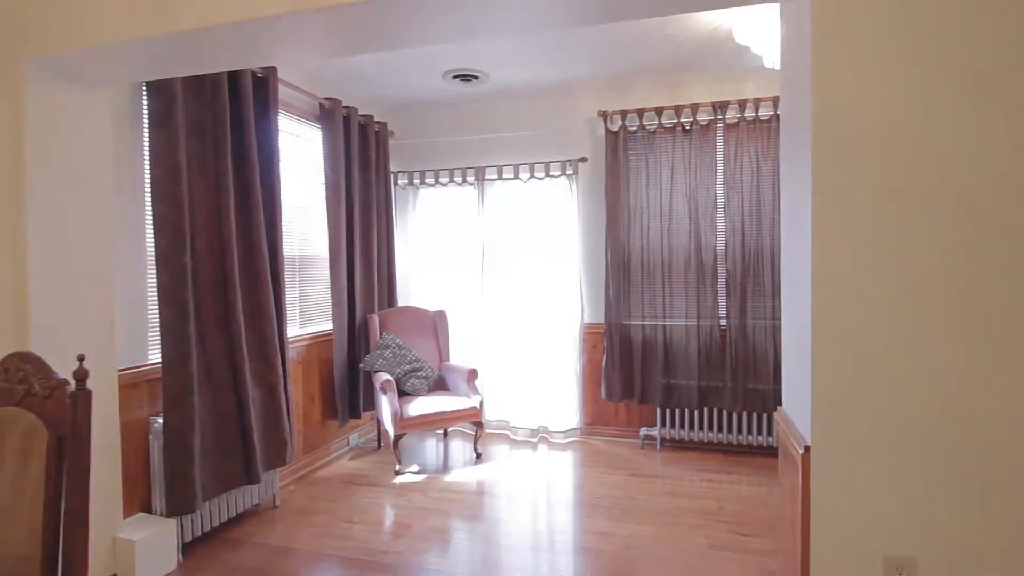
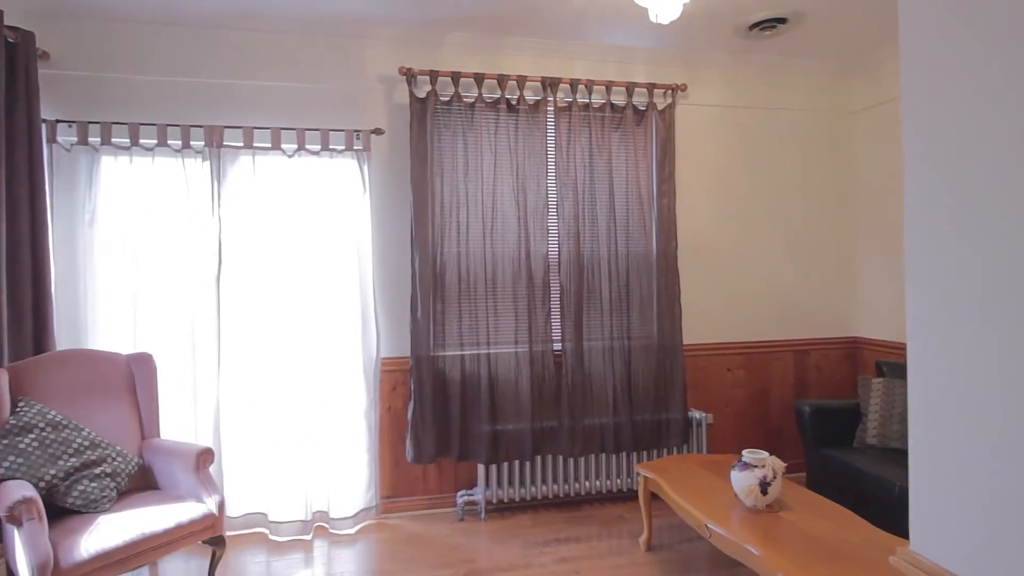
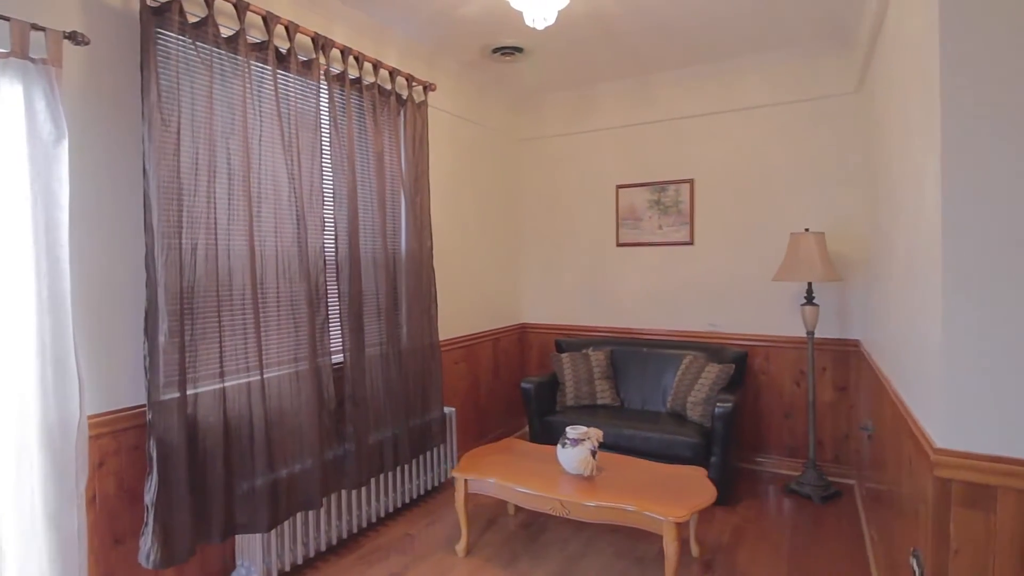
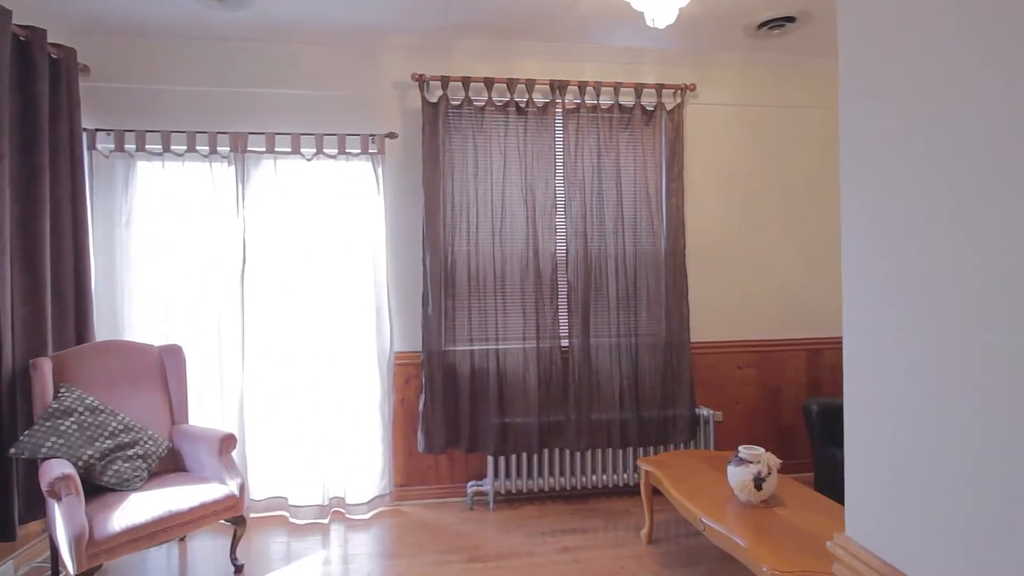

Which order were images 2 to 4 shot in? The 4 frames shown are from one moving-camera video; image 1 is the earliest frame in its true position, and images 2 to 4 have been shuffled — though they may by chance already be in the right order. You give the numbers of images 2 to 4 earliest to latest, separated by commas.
4, 2, 3
